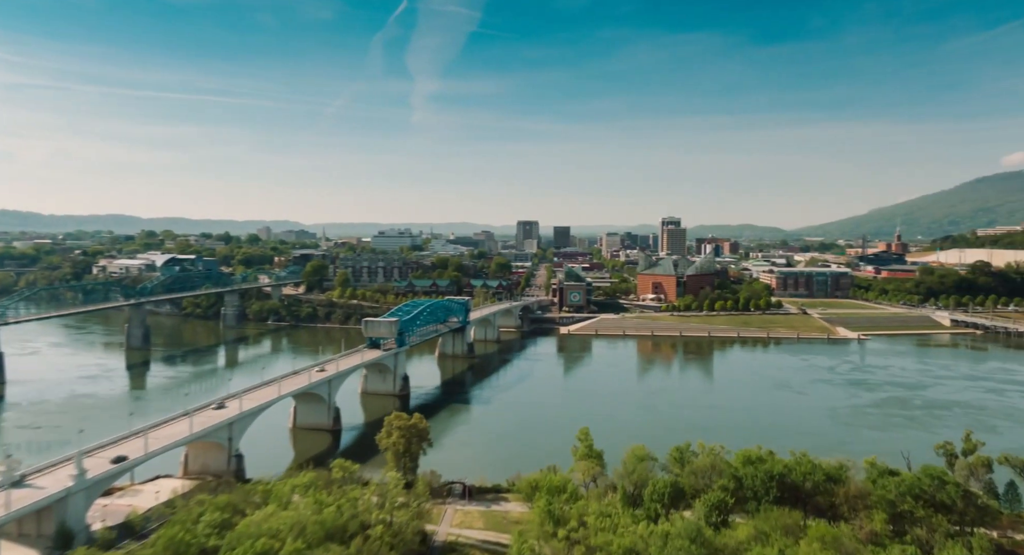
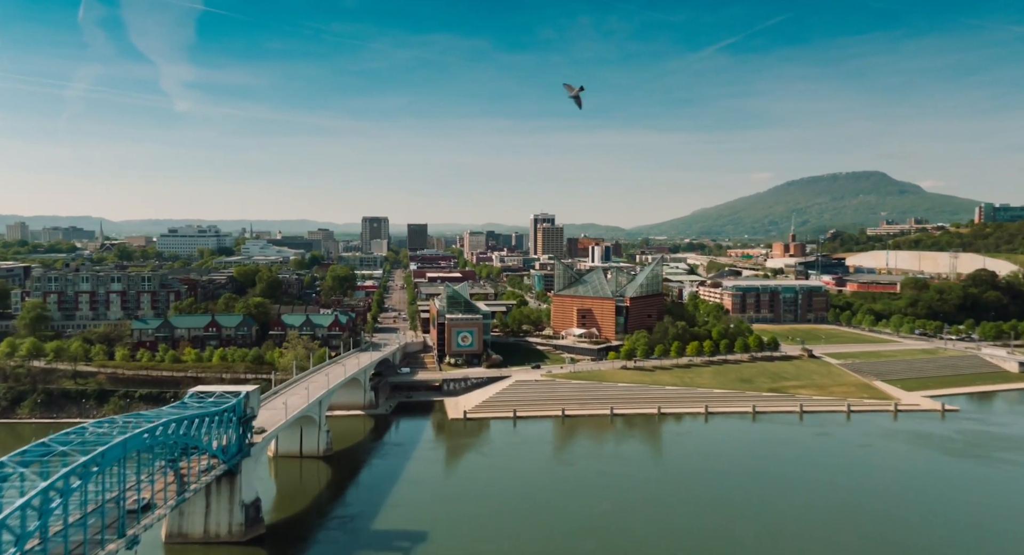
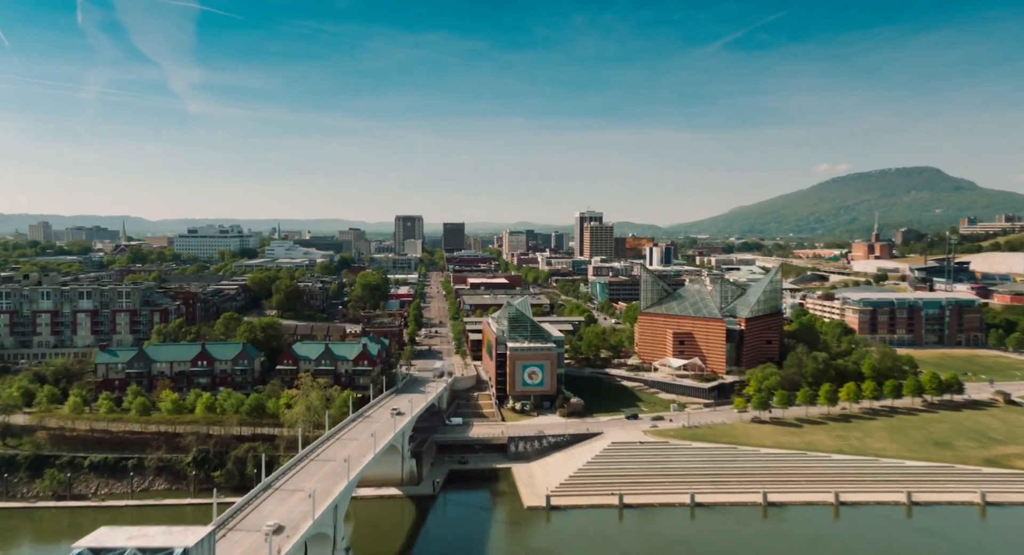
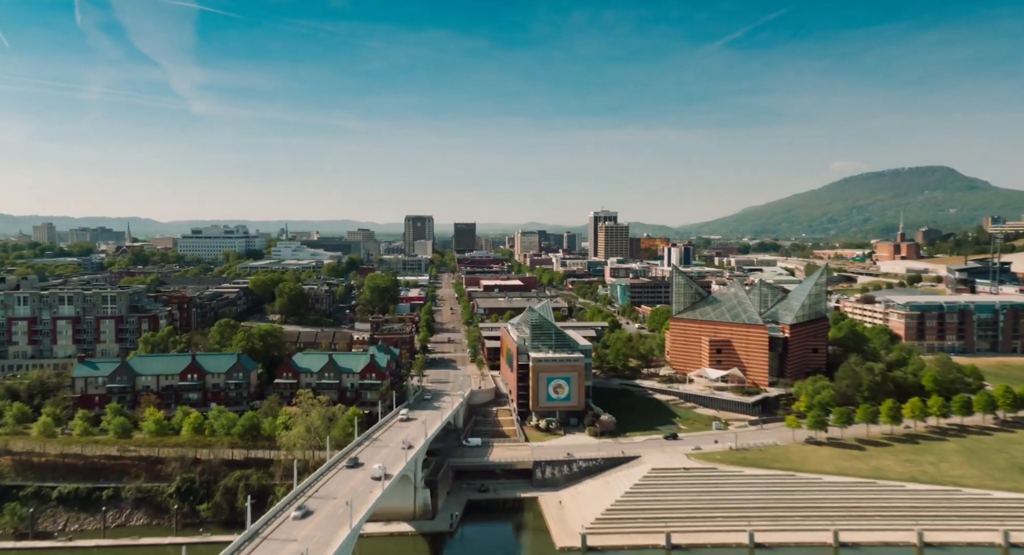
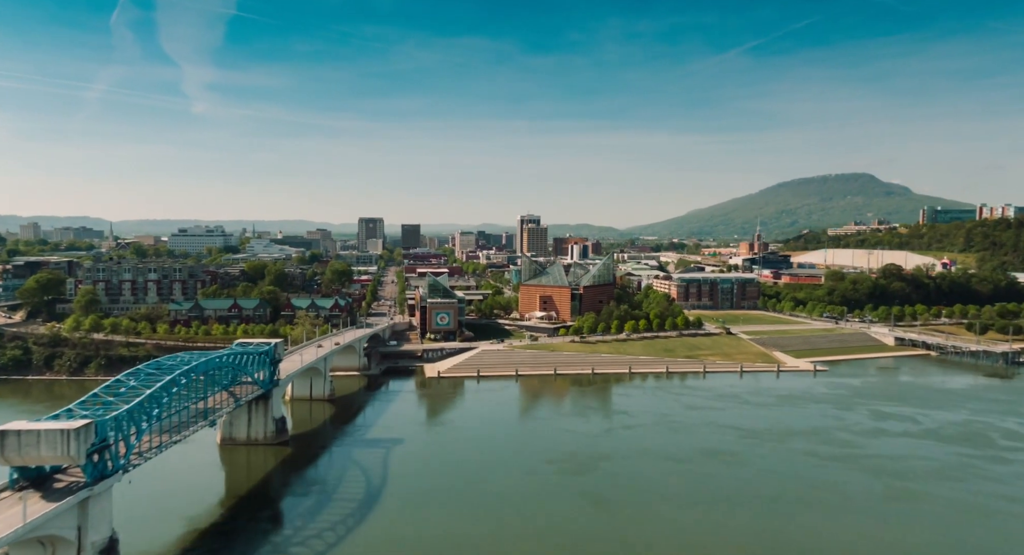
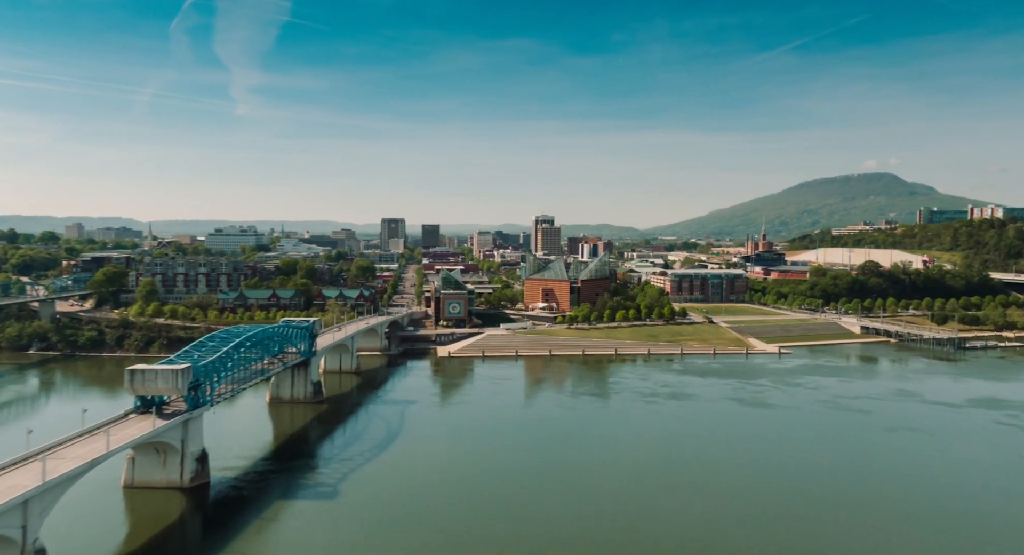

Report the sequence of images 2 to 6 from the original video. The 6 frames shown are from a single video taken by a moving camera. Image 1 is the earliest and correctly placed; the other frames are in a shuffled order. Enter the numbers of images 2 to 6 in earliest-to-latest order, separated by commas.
6, 5, 2, 3, 4
